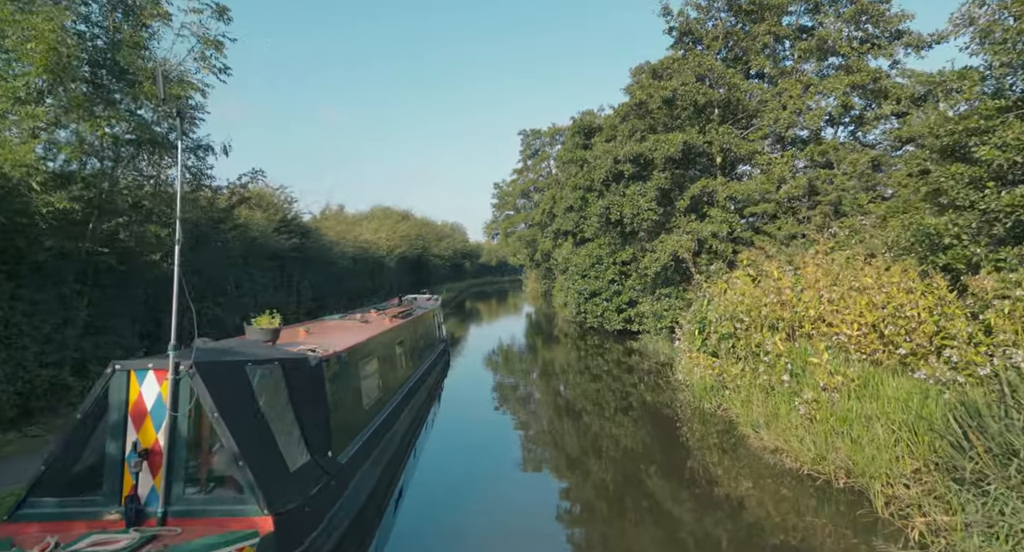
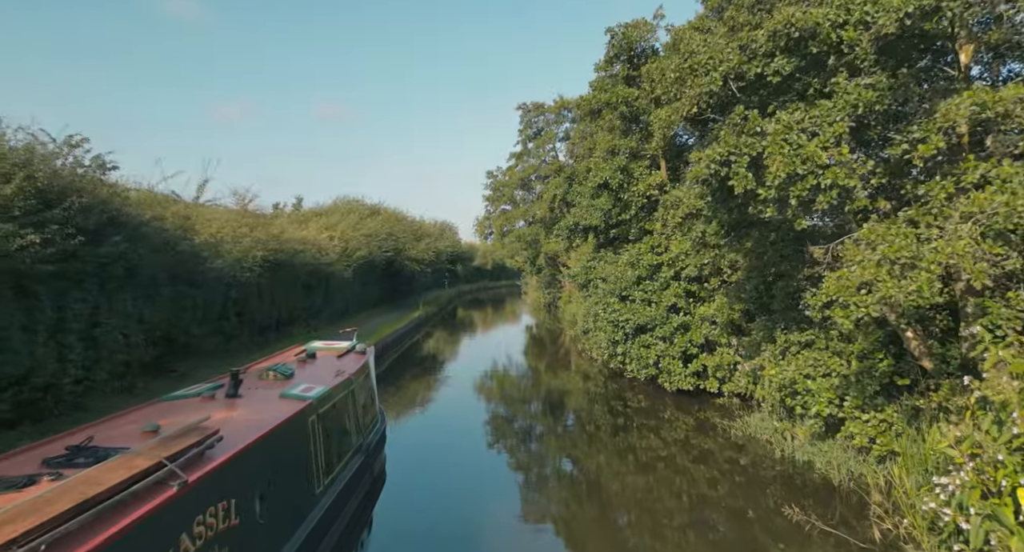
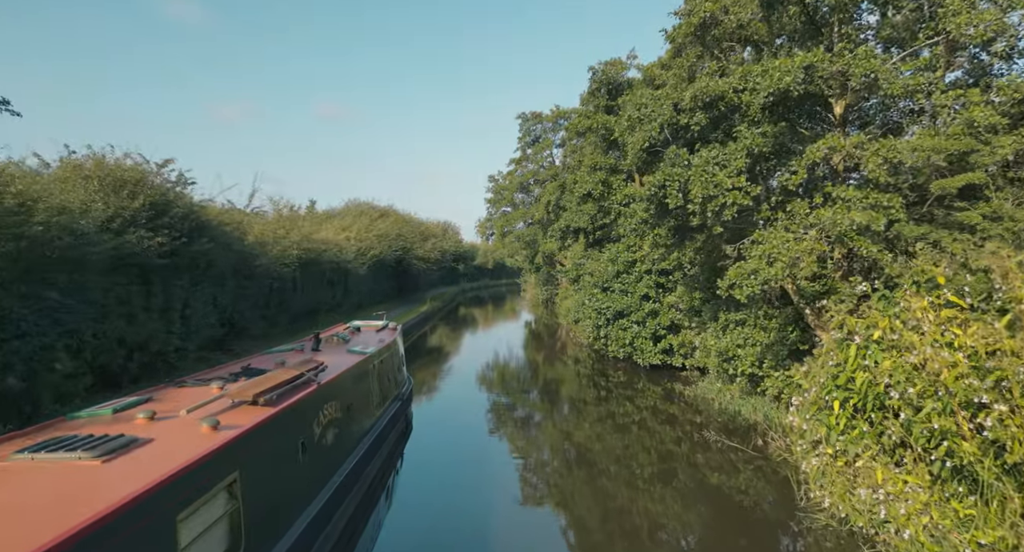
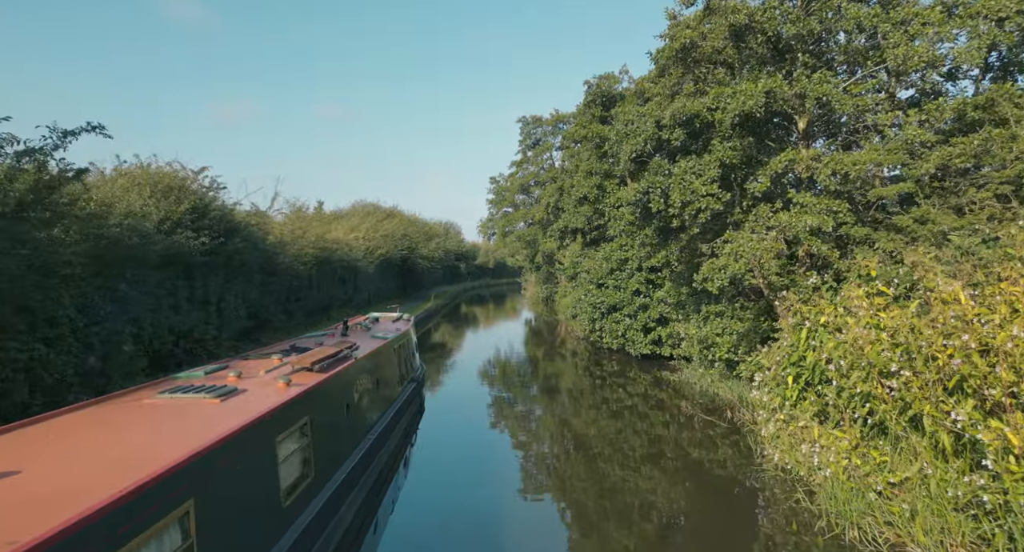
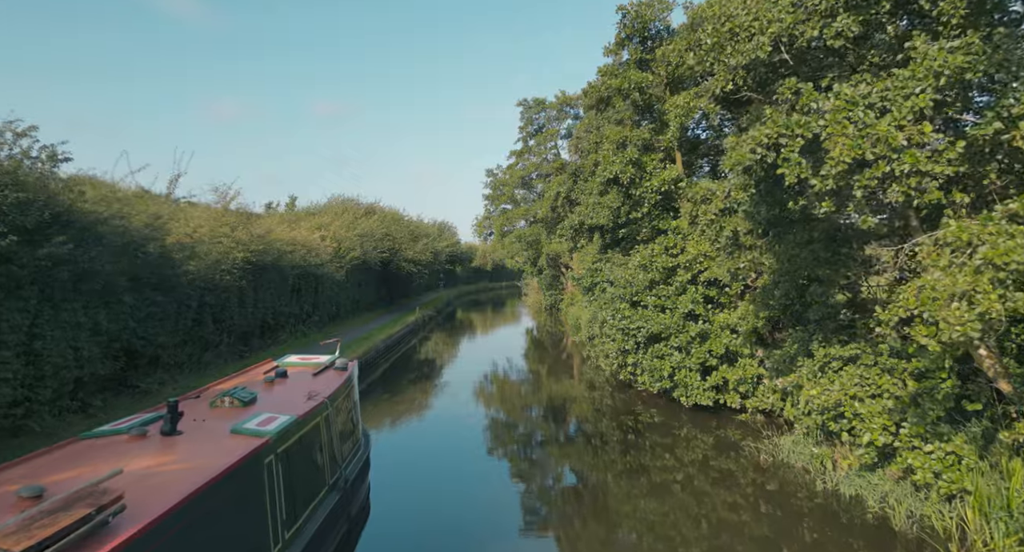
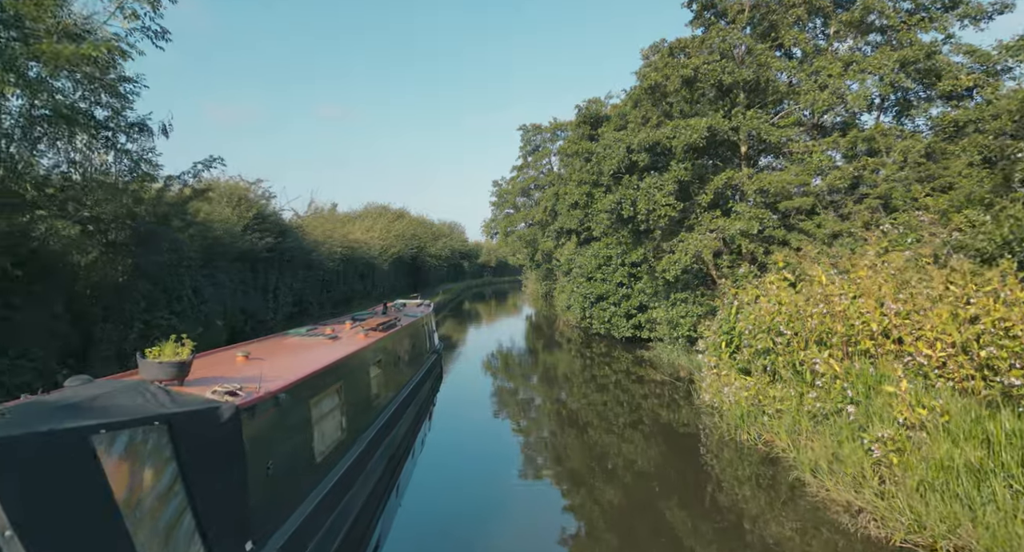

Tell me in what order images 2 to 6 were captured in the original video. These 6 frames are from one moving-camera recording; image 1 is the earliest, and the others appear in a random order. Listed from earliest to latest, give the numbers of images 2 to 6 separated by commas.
6, 4, 3, 2, 5
